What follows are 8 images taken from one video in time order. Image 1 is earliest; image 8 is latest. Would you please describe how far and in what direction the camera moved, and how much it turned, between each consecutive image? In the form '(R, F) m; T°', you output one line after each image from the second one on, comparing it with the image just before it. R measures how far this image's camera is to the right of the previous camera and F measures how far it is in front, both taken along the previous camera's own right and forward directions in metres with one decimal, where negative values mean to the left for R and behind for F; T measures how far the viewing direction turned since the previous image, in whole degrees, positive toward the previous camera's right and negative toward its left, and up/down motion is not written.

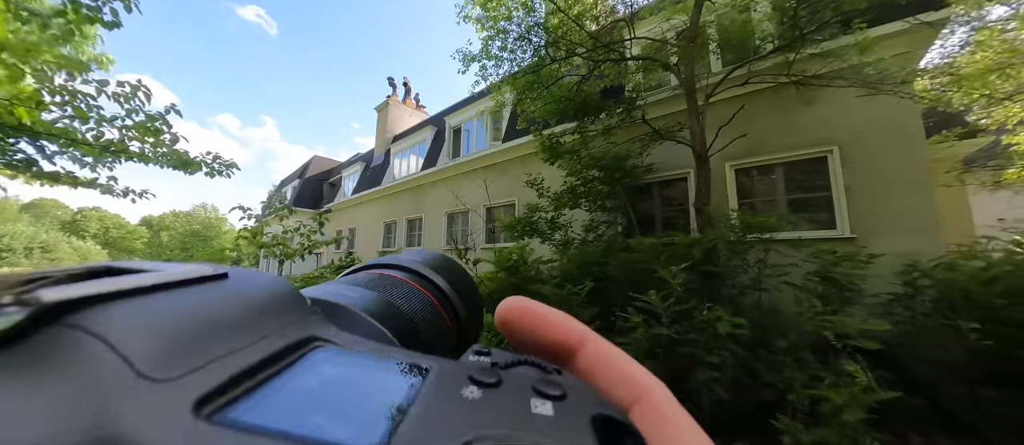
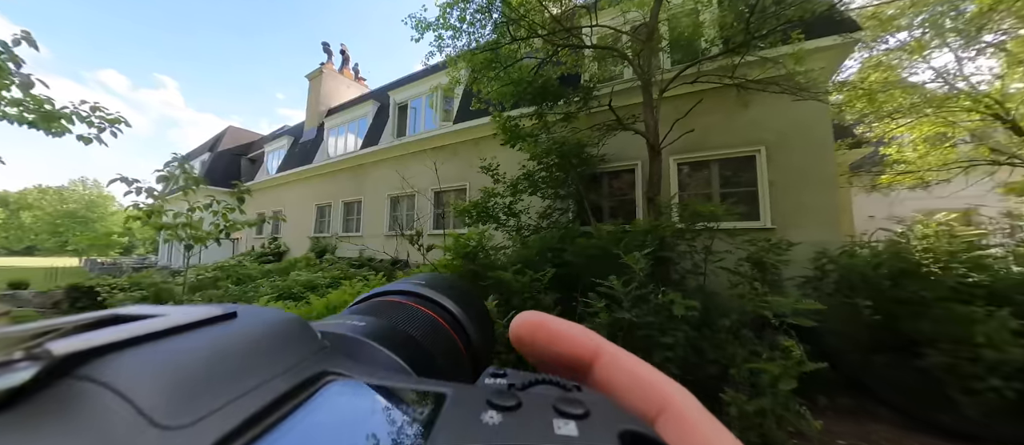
(-0.2, +0.2) m; +10°
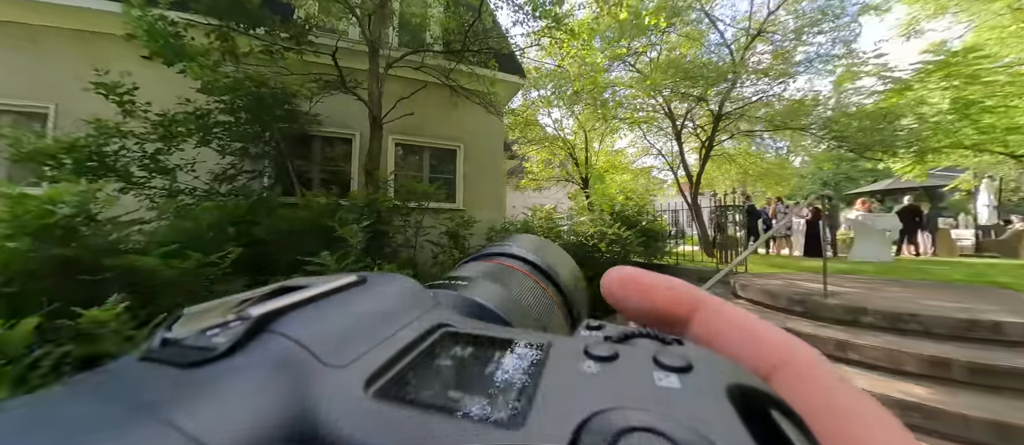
(-0.3, +0.2) m; +49°
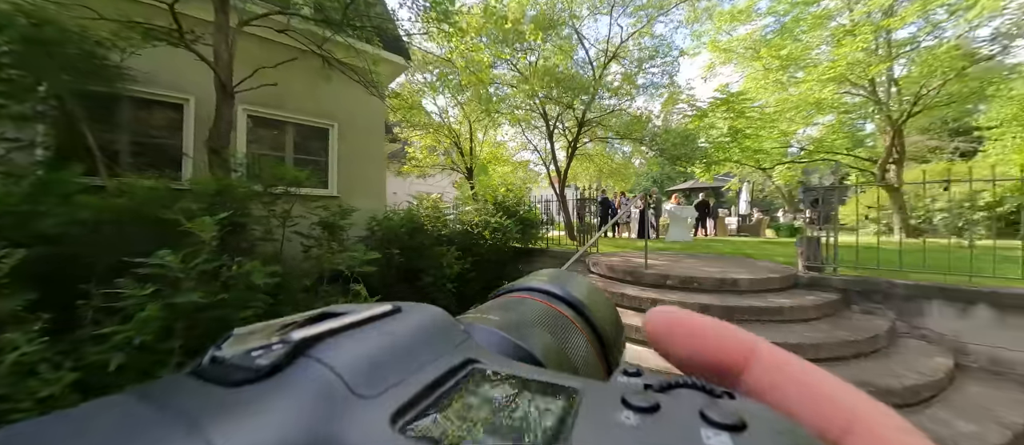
(-0.2, -0.1) m; +20°
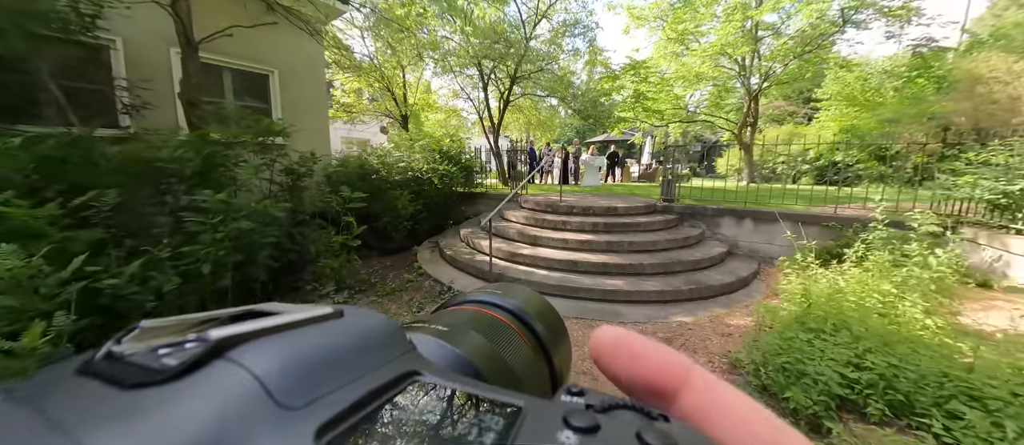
(-0.4, -1.2) m; +12°
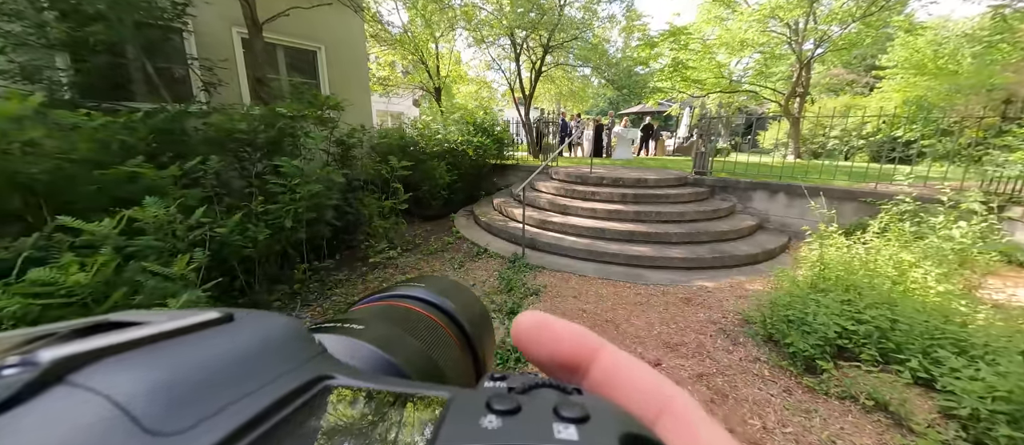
(-0.1, -0.3) m; -5°
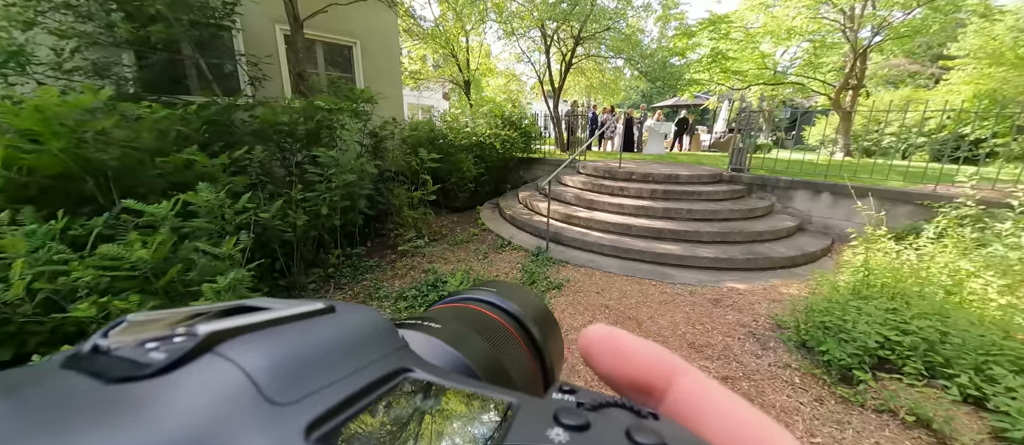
(0.0, 0.0) m; -4°
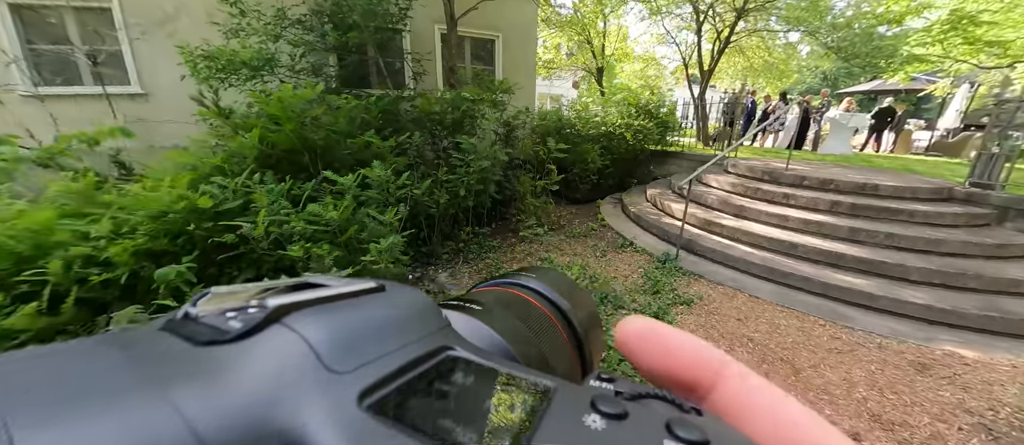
(-0.1, 0.0) m; -19°
